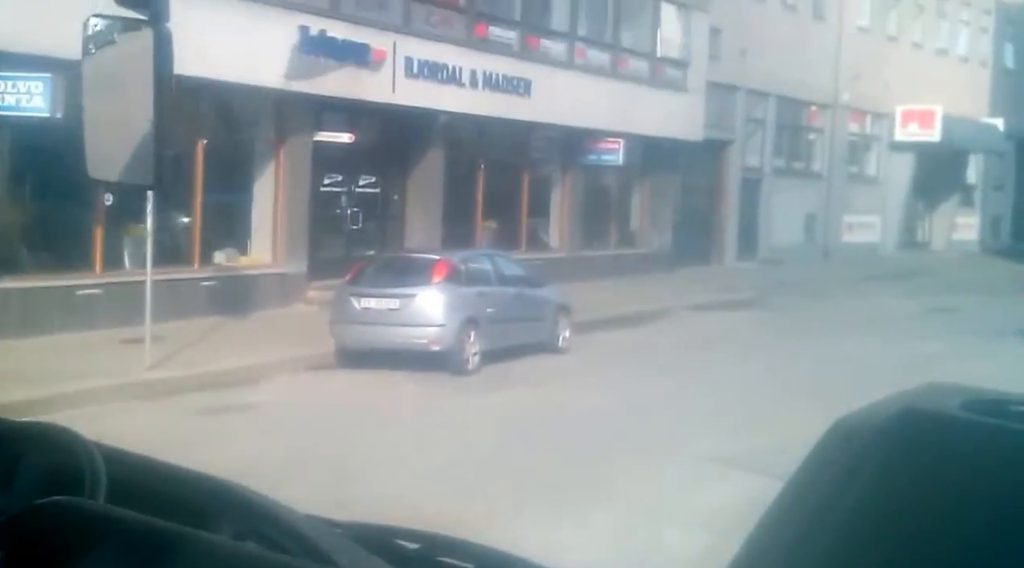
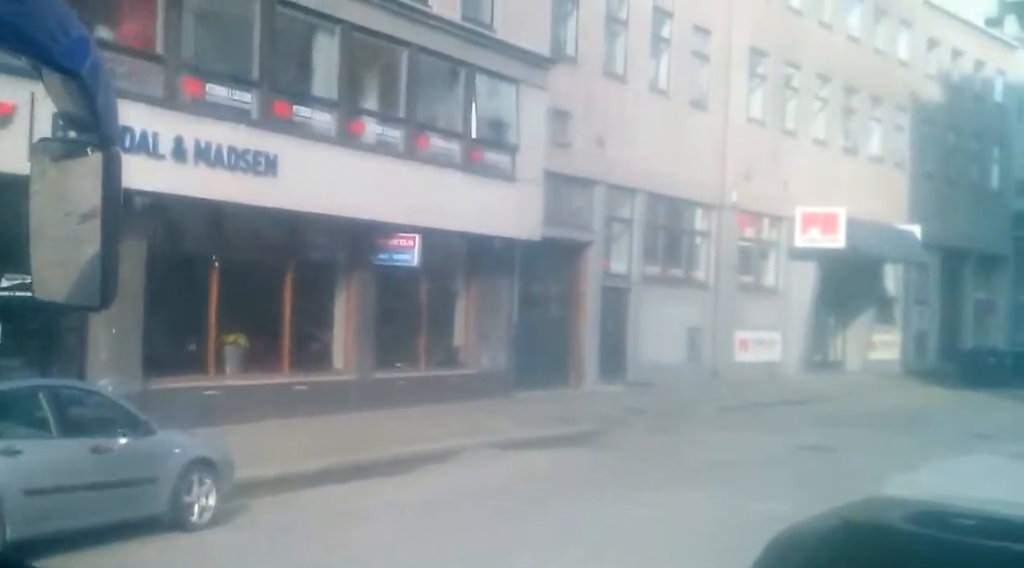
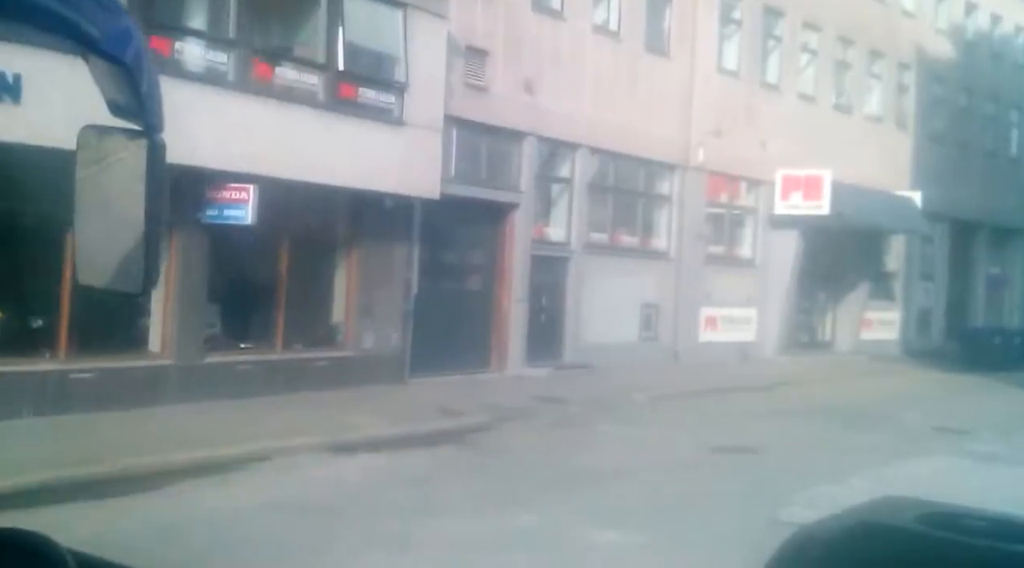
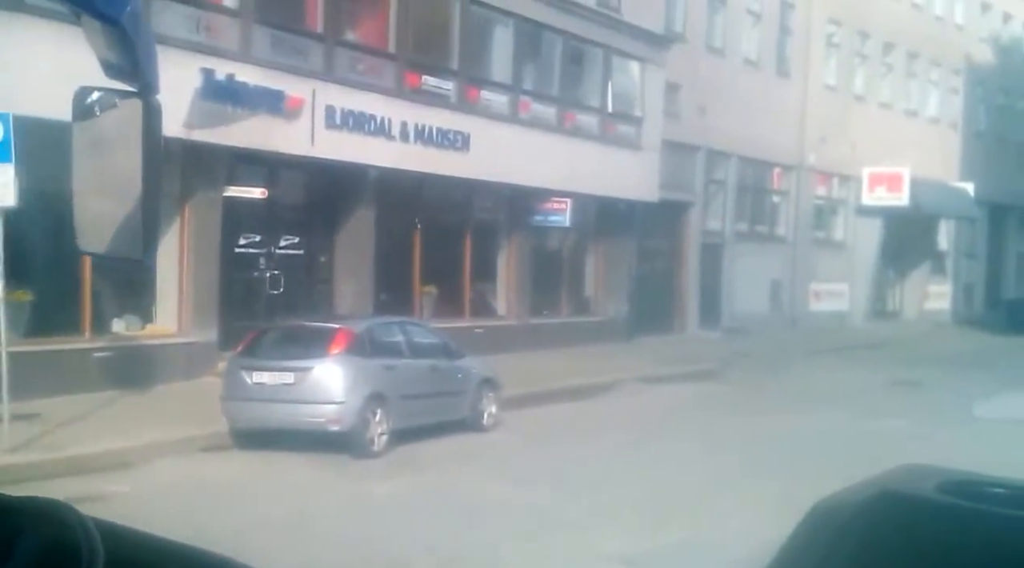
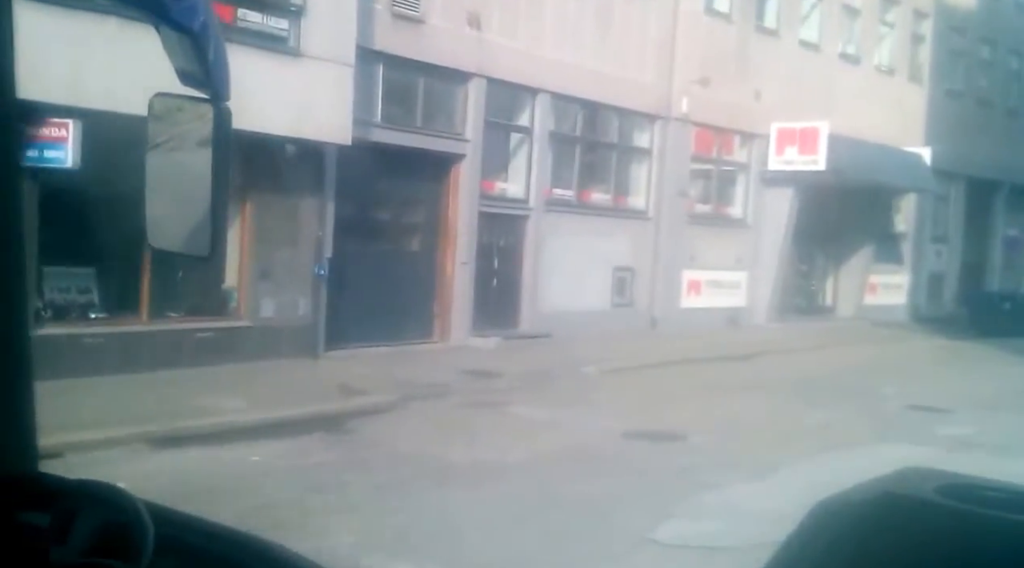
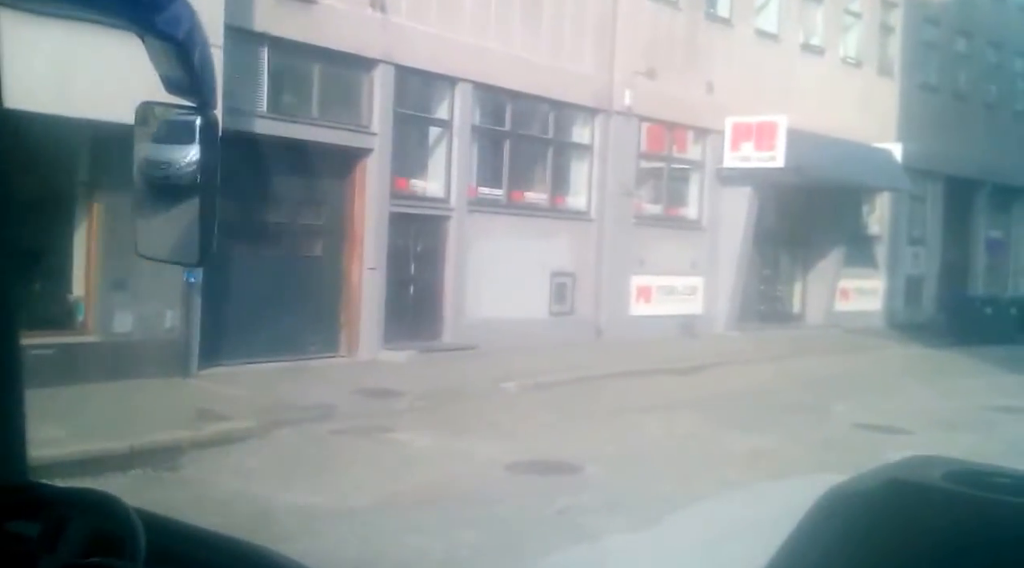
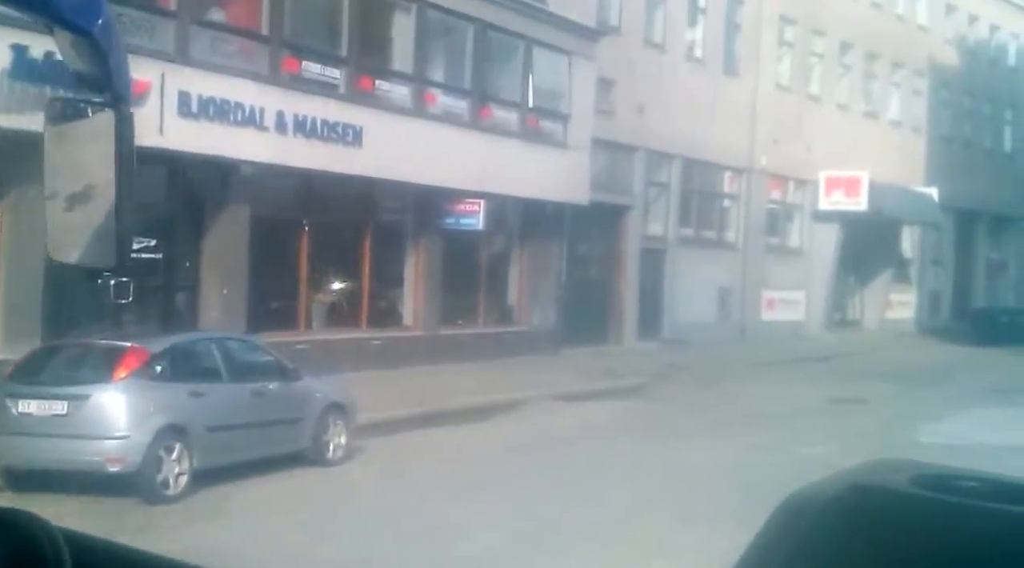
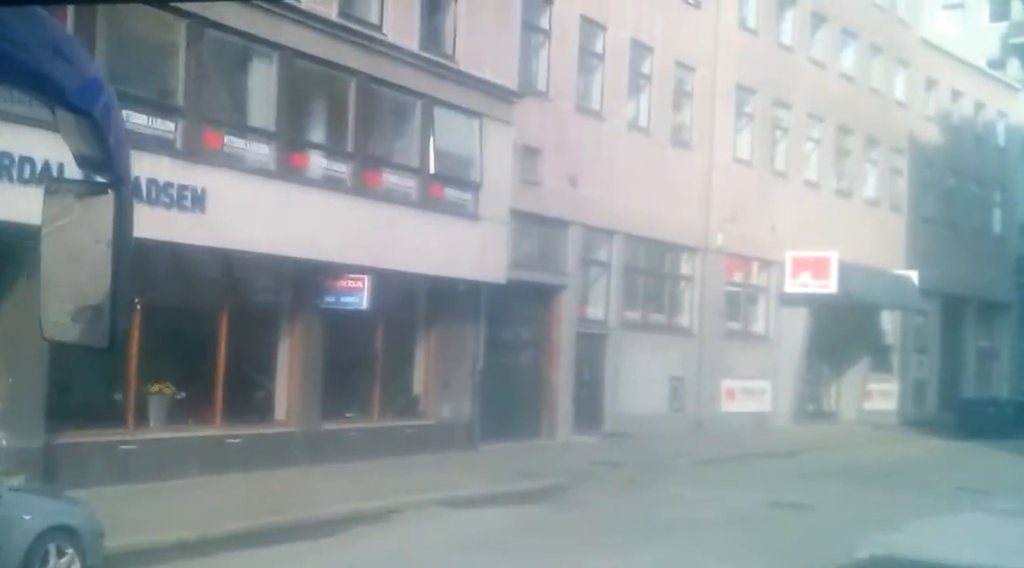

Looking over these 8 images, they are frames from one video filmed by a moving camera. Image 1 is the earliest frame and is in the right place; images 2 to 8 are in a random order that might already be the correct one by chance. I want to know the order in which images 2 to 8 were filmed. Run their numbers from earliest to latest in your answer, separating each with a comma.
4, 7, 2, 8, 3, 5, 6
